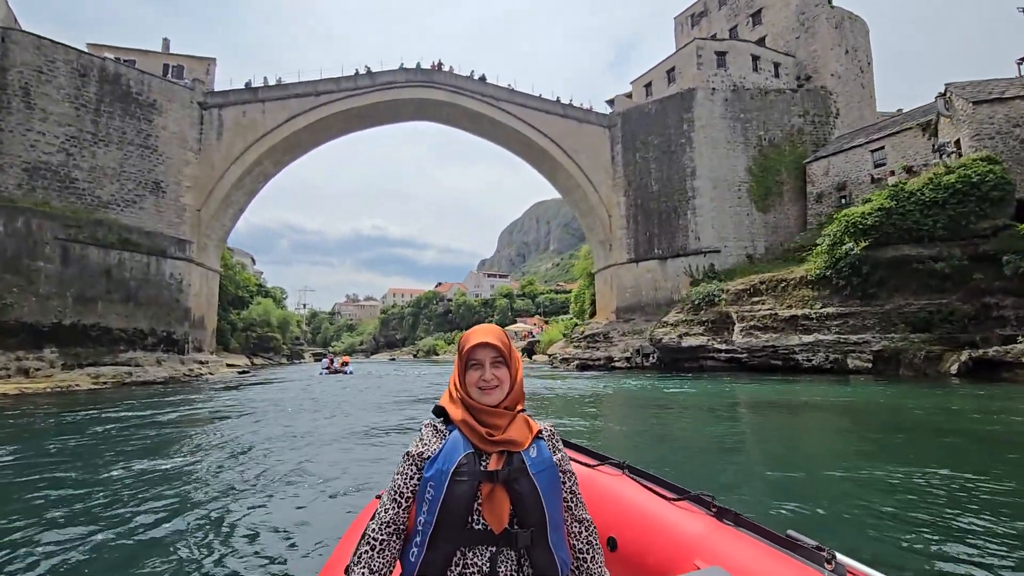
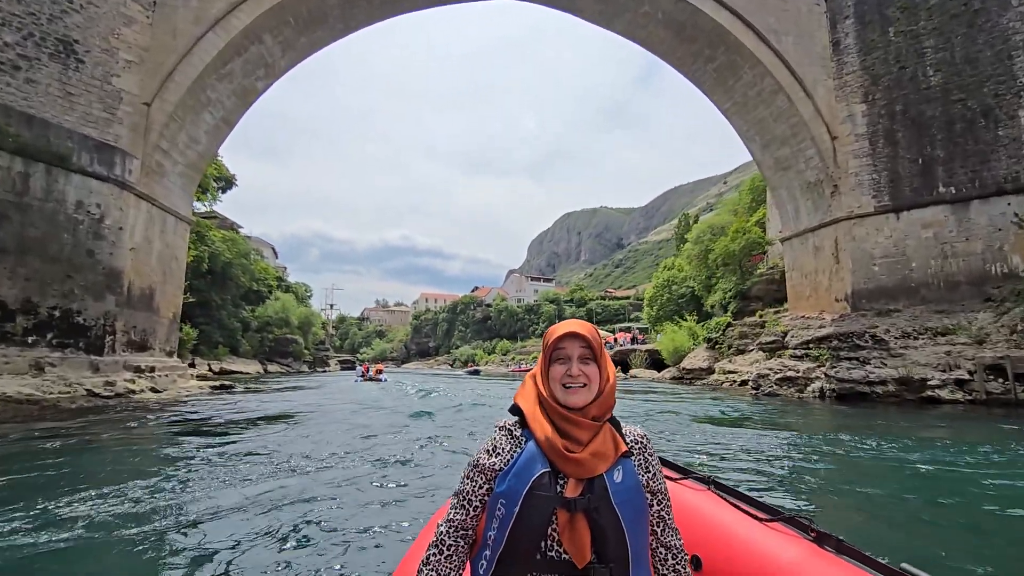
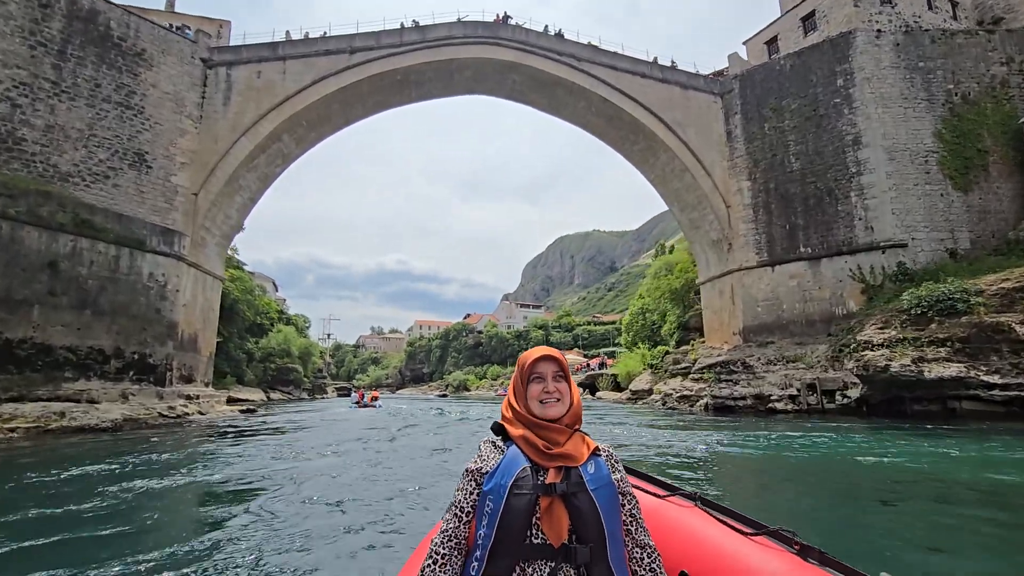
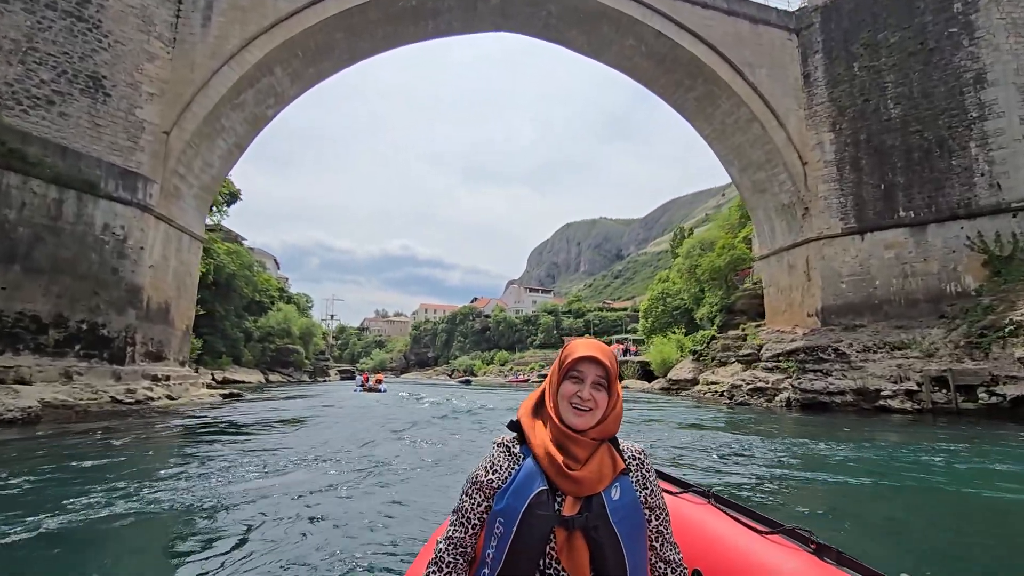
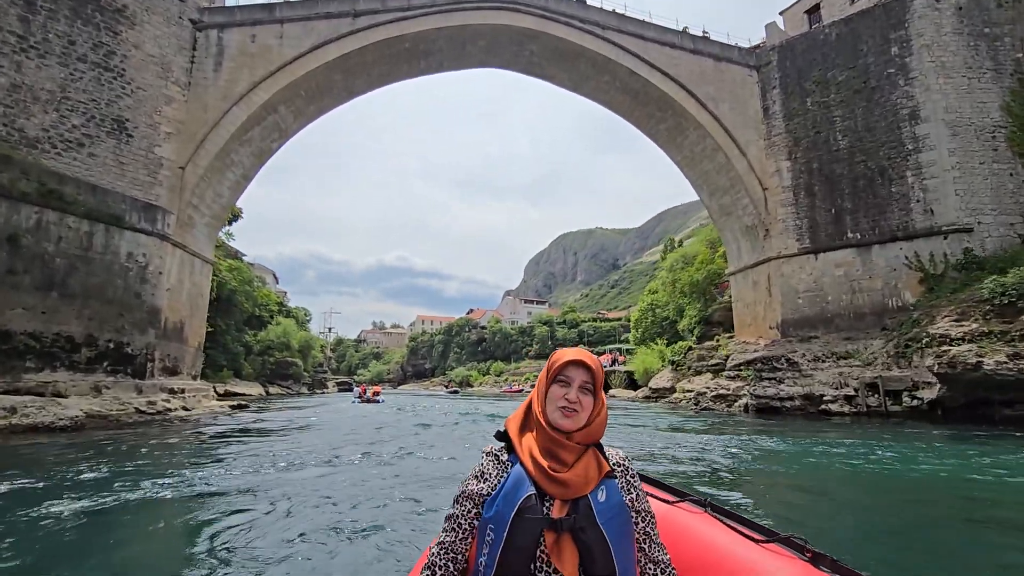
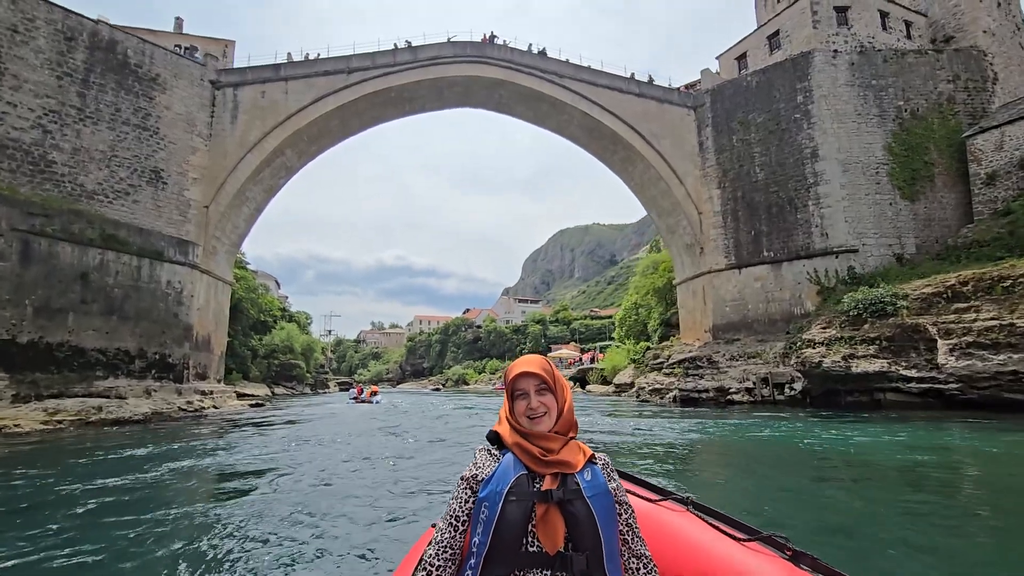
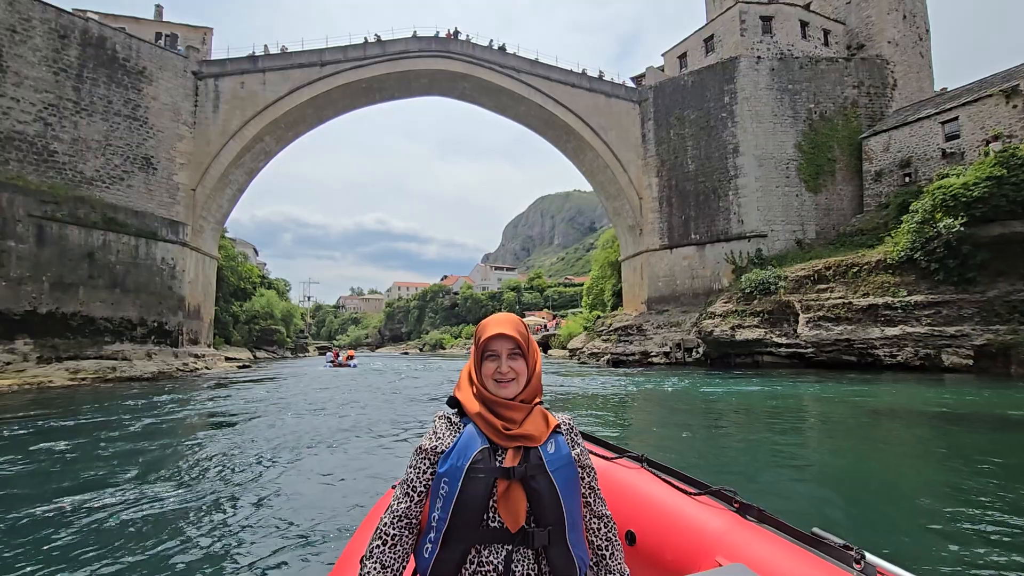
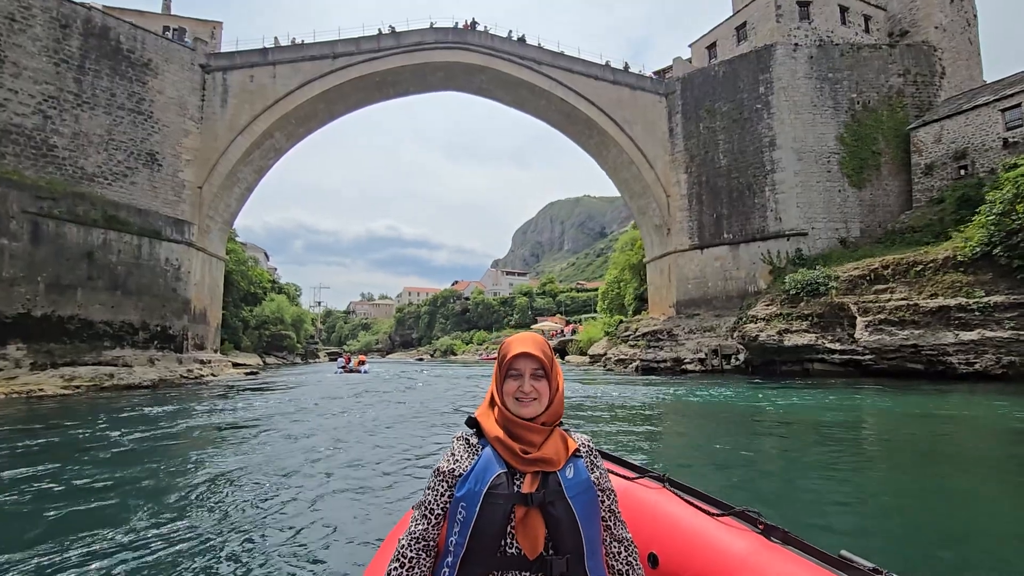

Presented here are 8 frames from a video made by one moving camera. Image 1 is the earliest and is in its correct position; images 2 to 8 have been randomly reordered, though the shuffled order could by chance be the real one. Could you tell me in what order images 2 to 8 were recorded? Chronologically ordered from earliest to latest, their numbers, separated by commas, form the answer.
7, 8, 6, 3, 5, 4, 2
